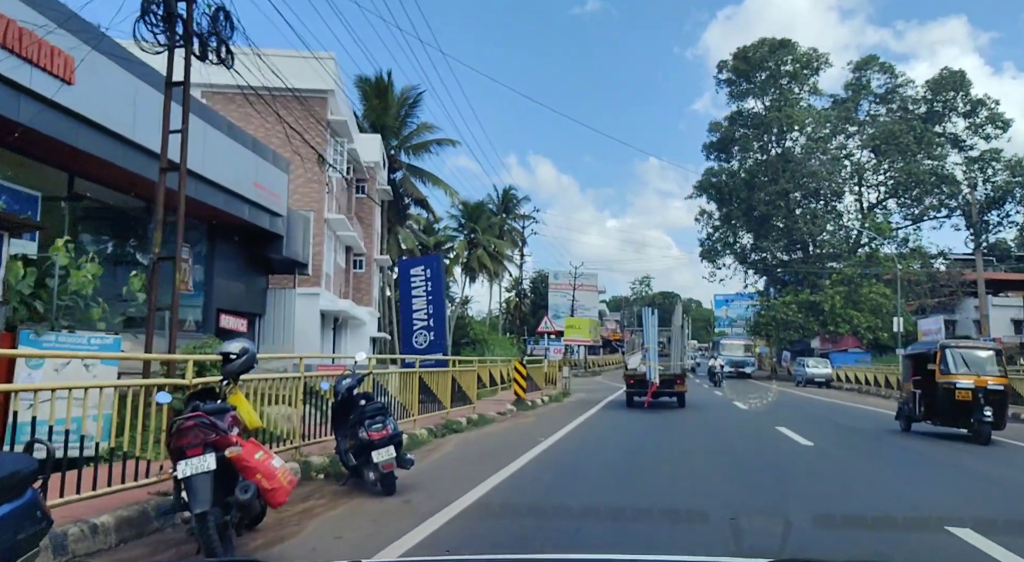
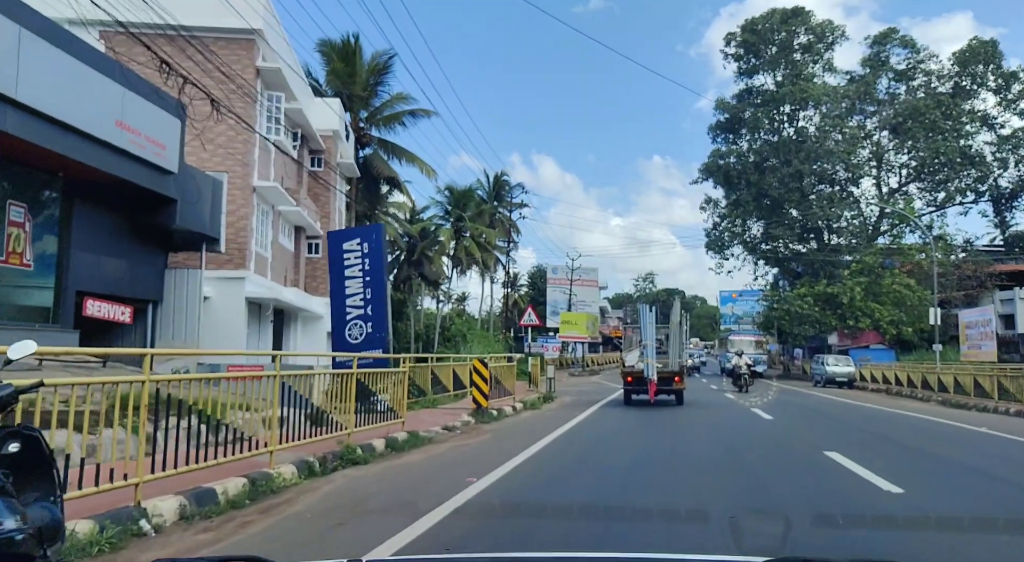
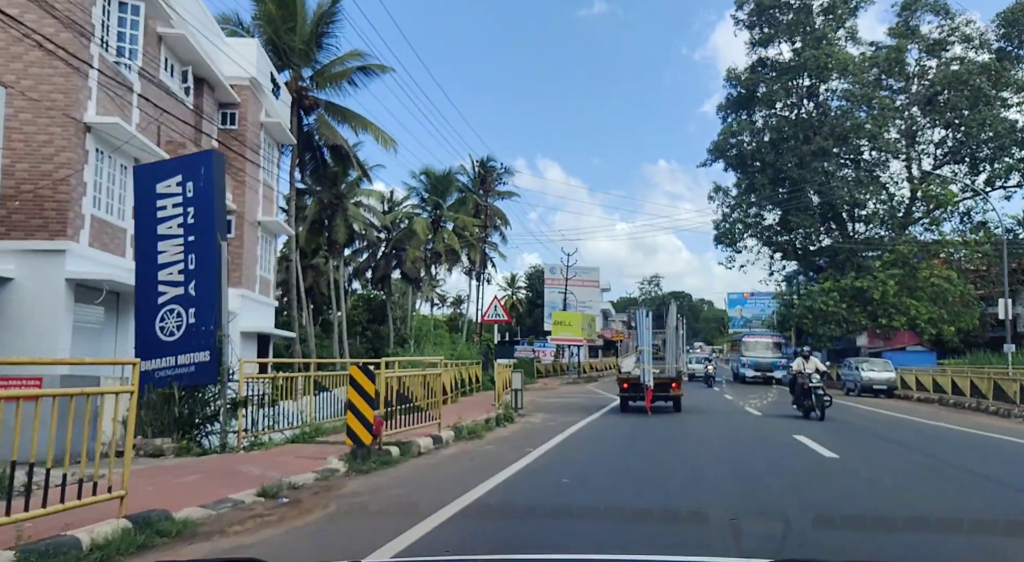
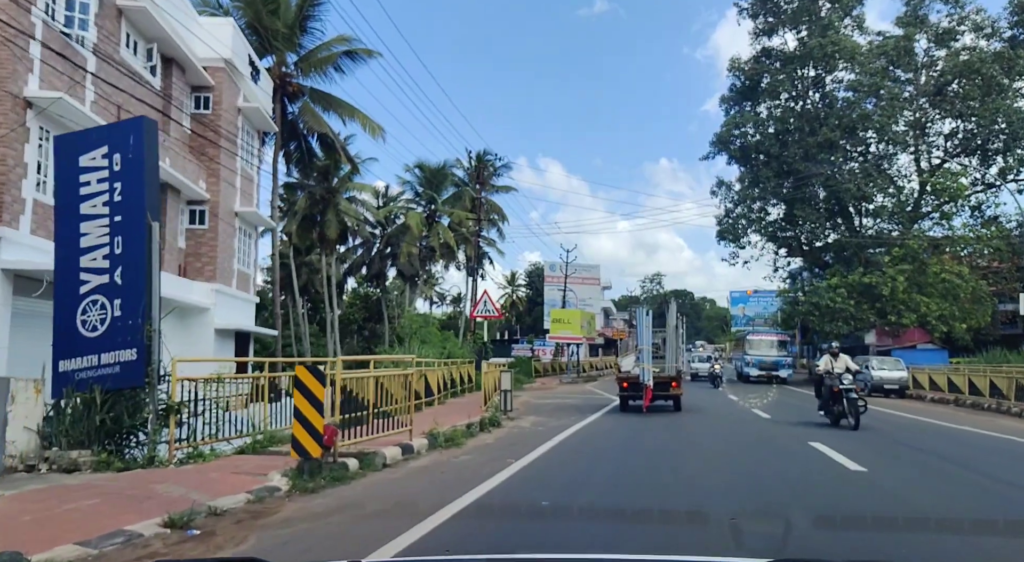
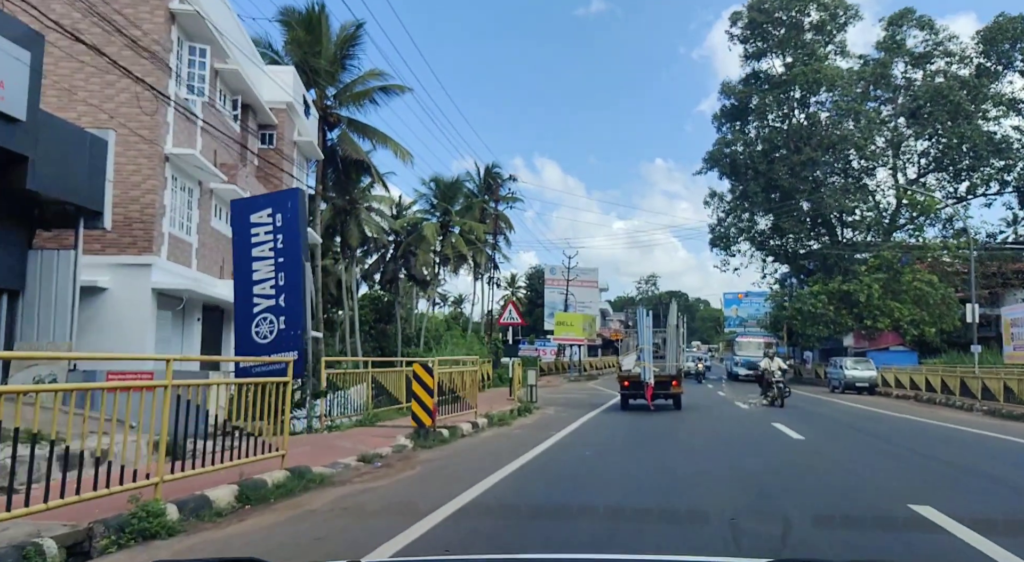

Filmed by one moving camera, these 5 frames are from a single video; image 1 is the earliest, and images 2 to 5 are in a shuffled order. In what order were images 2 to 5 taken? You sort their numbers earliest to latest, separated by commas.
2, 5, 3, 4
